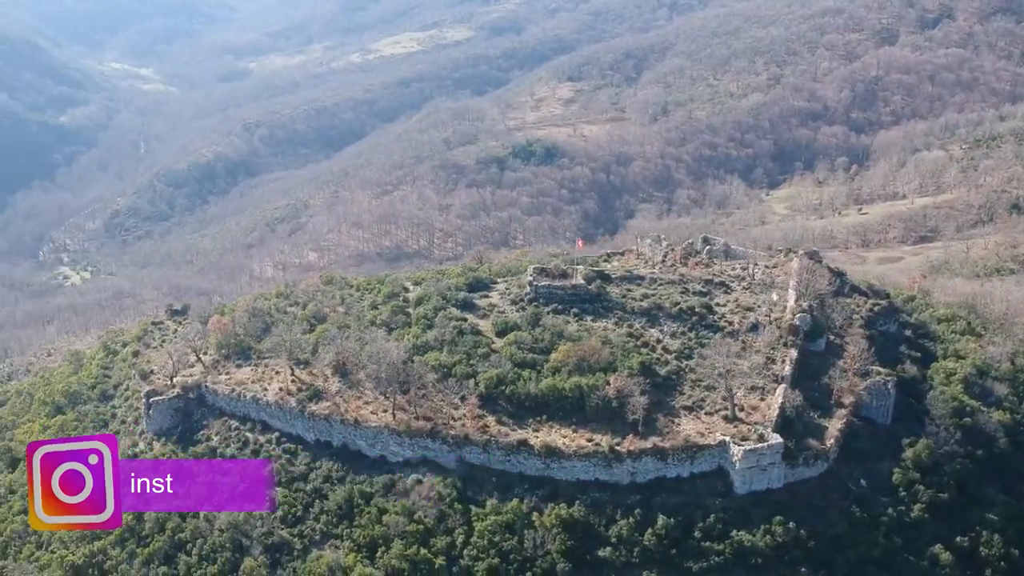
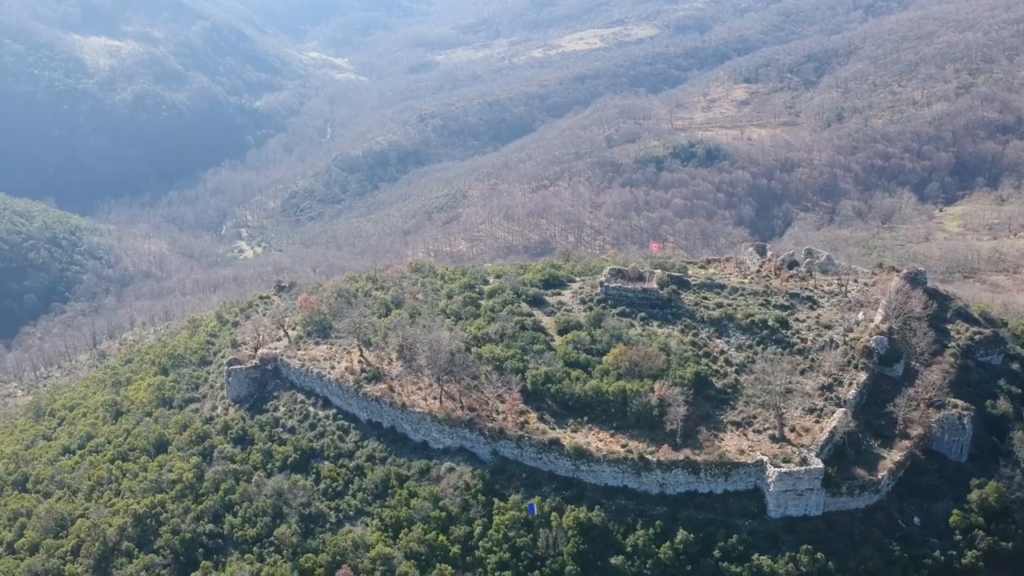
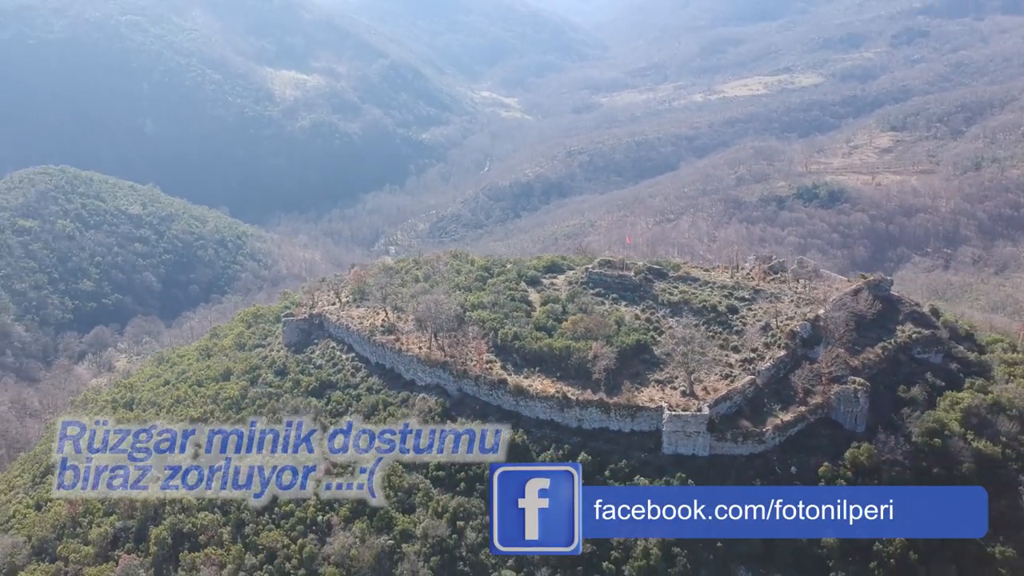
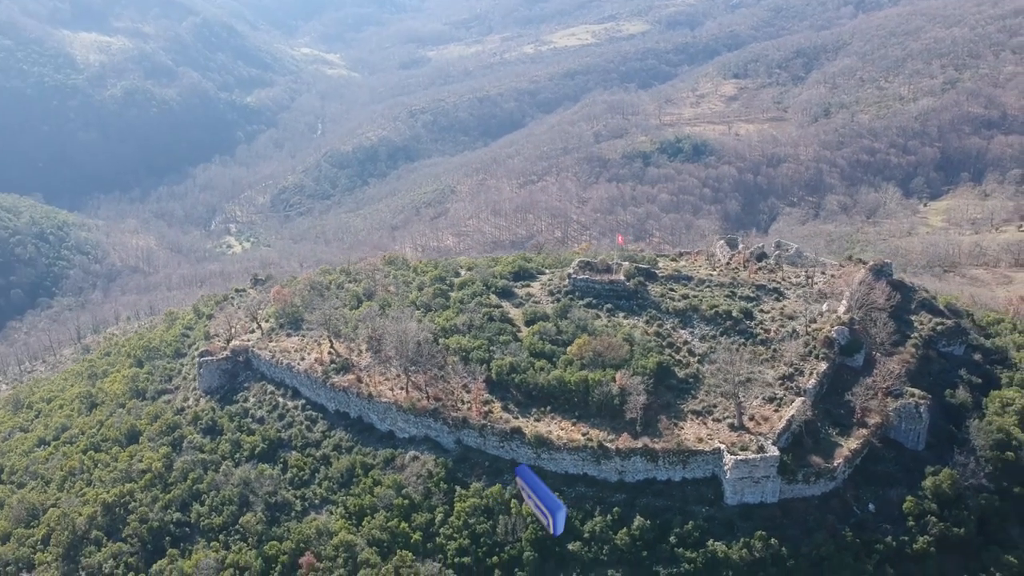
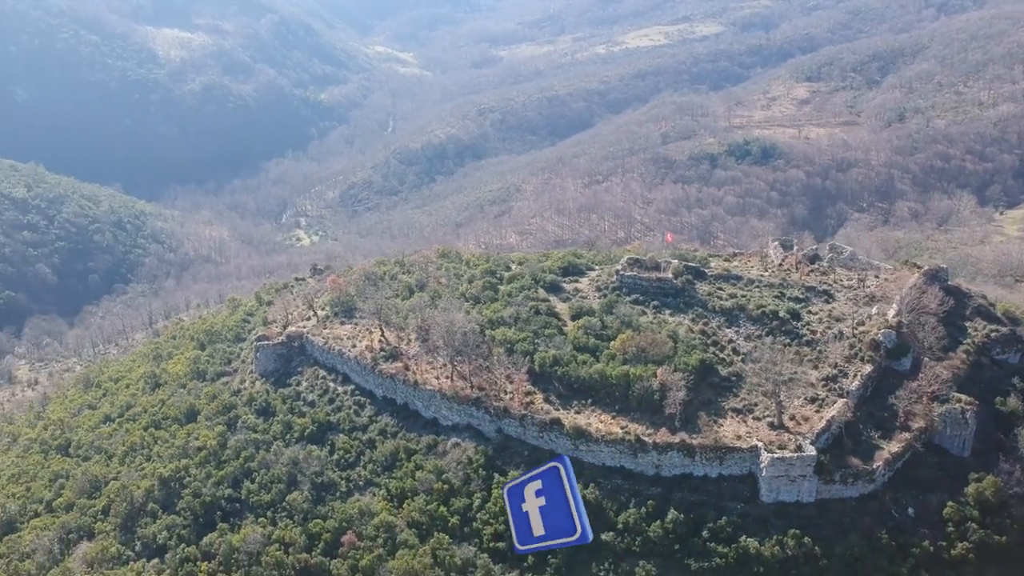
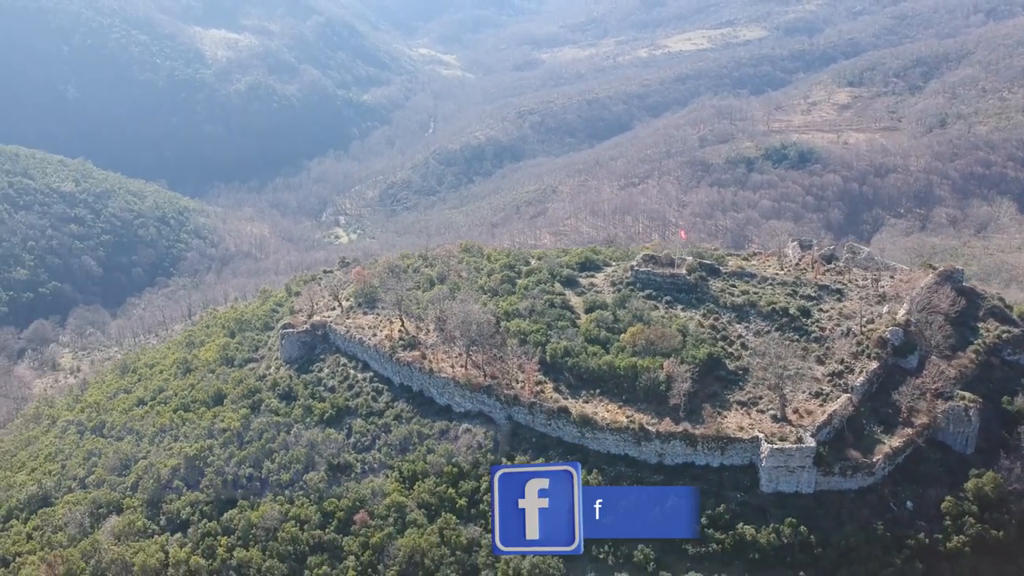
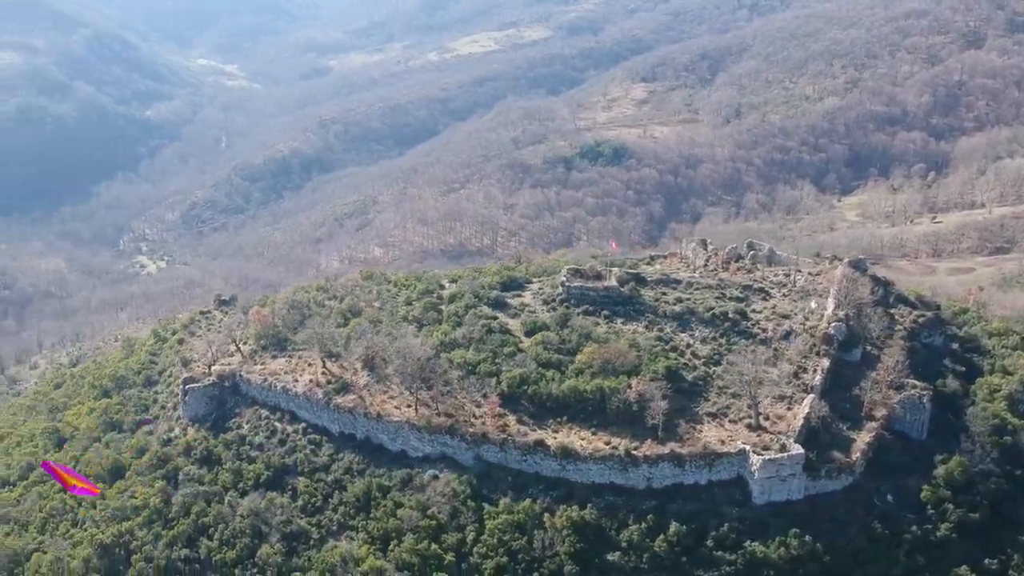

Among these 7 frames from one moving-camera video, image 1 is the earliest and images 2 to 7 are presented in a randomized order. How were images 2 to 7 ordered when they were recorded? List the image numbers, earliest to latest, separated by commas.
7, 2, 4, 5, 6, 3
